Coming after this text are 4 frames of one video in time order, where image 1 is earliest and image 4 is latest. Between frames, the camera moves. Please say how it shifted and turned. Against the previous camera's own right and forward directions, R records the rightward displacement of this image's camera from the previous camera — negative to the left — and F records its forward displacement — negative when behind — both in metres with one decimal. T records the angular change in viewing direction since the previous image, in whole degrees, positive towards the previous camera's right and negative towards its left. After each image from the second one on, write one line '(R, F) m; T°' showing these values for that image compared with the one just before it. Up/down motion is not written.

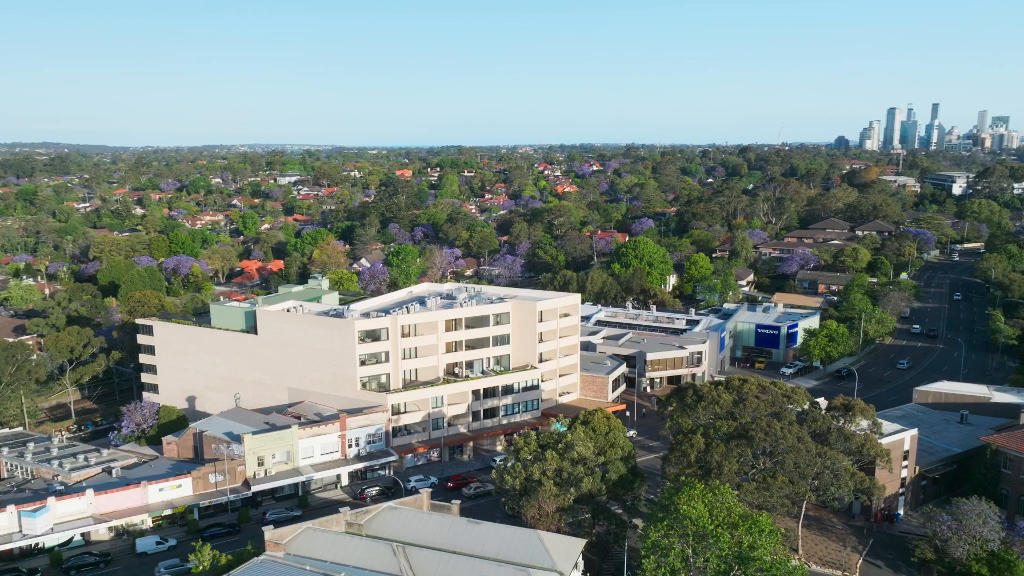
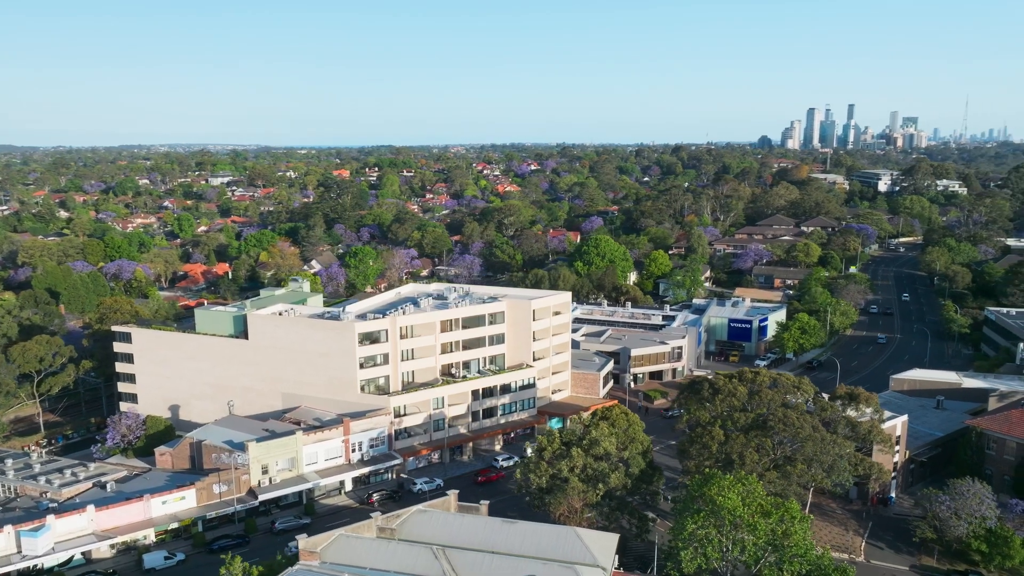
(-3.4, +0.2) m; +5°
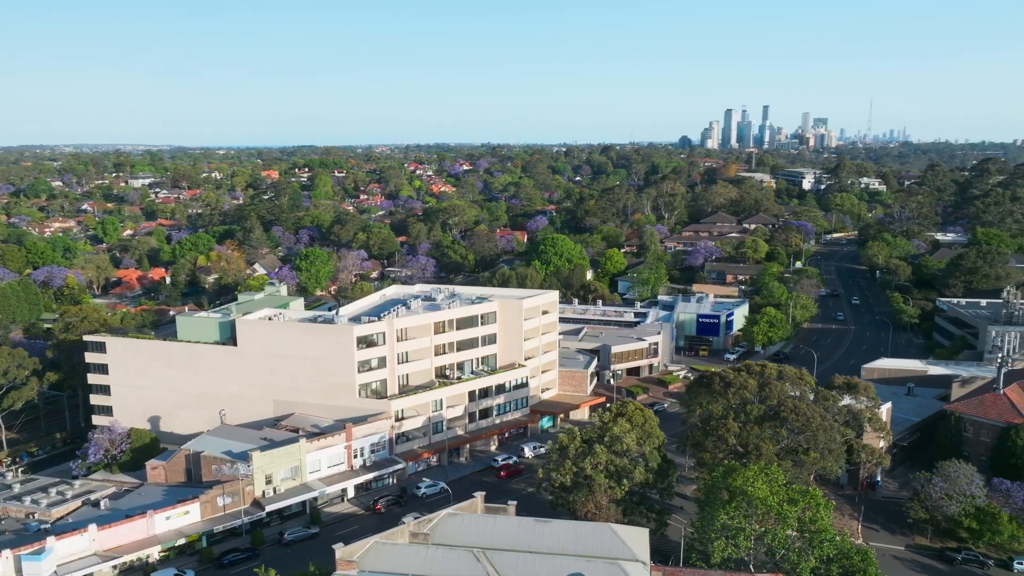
(-3.6, +0.2) m; +5°
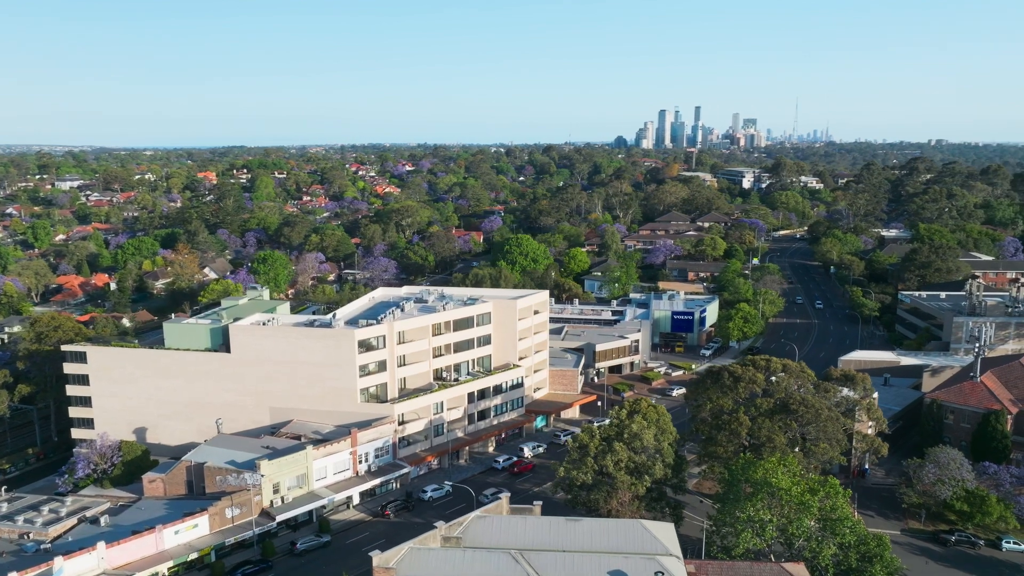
(-3.1, +0.1) m; +4°
